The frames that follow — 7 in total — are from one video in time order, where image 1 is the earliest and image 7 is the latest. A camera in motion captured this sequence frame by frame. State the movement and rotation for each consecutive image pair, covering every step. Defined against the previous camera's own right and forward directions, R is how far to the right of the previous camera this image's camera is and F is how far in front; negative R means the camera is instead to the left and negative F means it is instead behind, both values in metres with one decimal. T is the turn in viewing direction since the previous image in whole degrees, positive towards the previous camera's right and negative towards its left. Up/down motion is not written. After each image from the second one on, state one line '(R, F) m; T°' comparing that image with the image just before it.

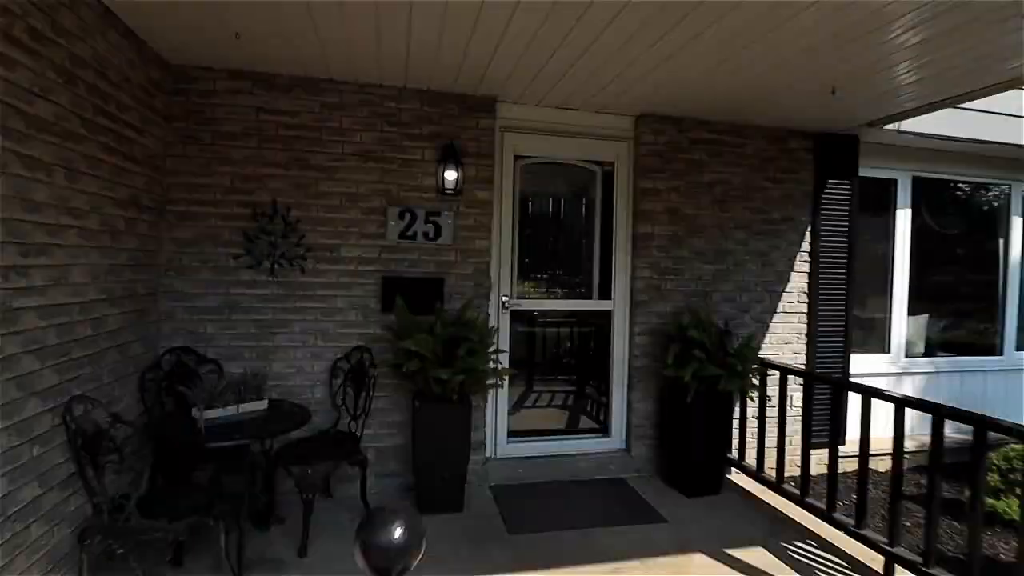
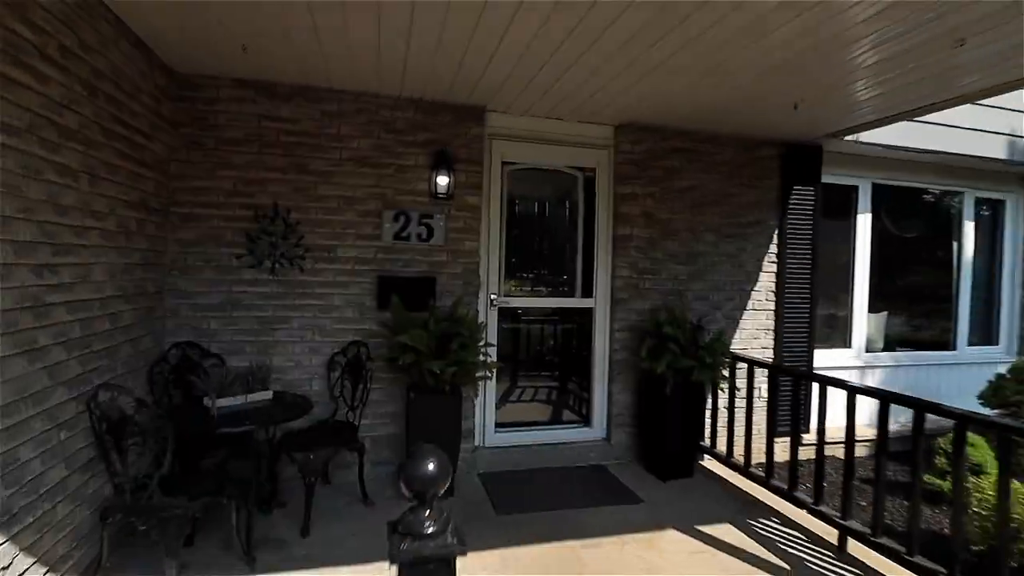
(0.0, -0.2) m; +2°
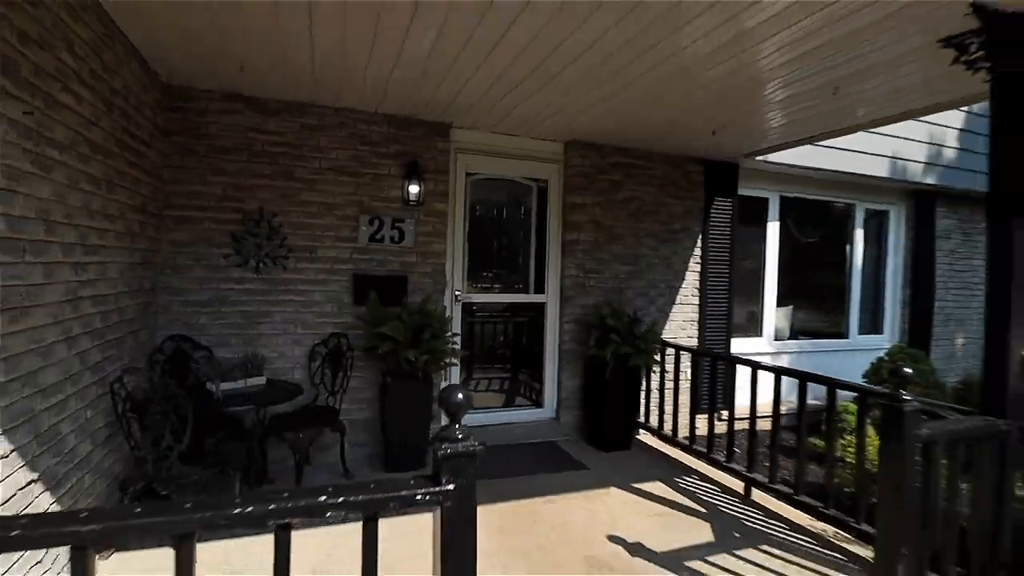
(-0.1, -0.4) m; +6°
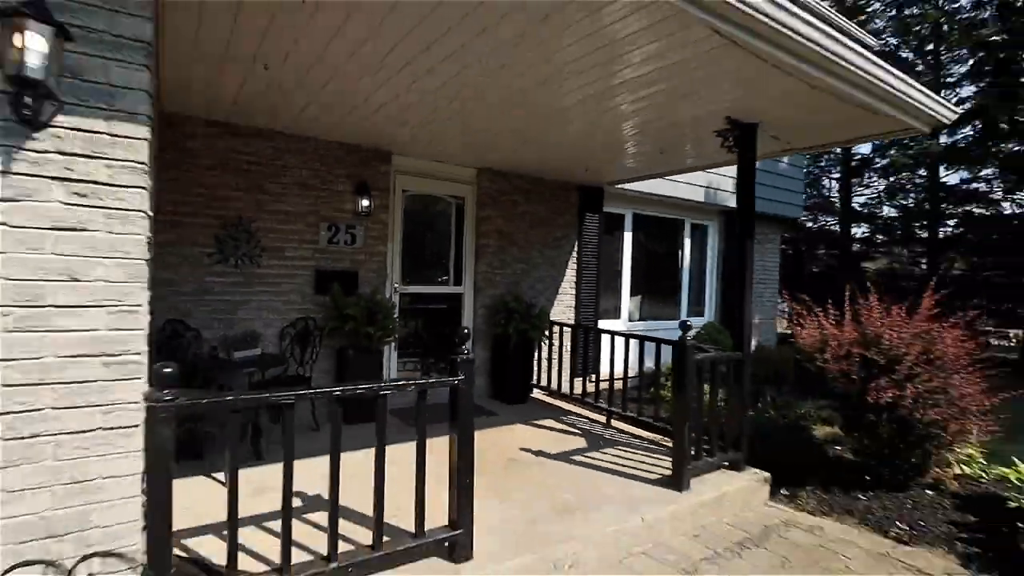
(-0.4, -1.0) m; +14°
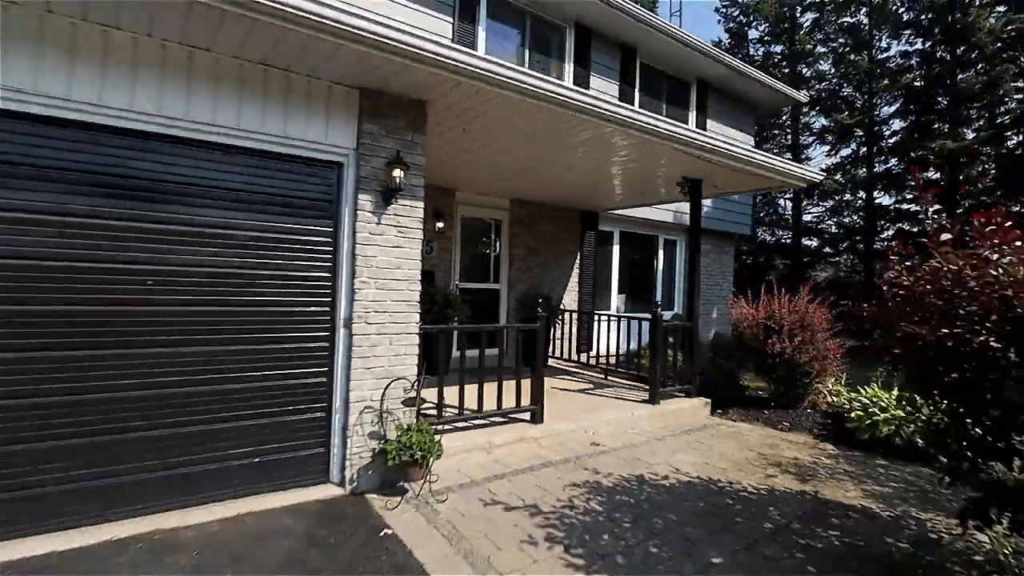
(-0.6, -1.8) m; +2°
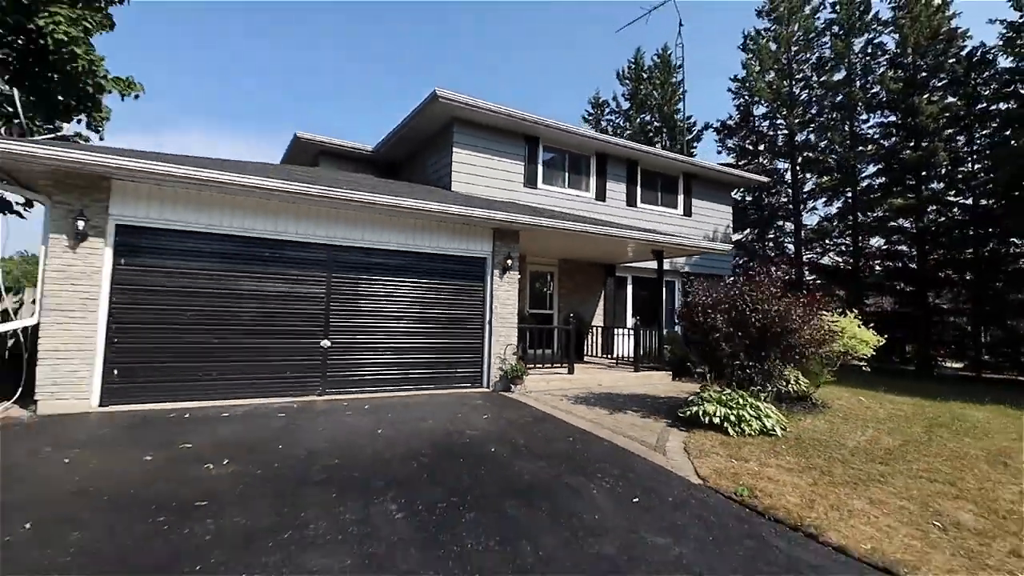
(+0.2, -4.3) m; -6°
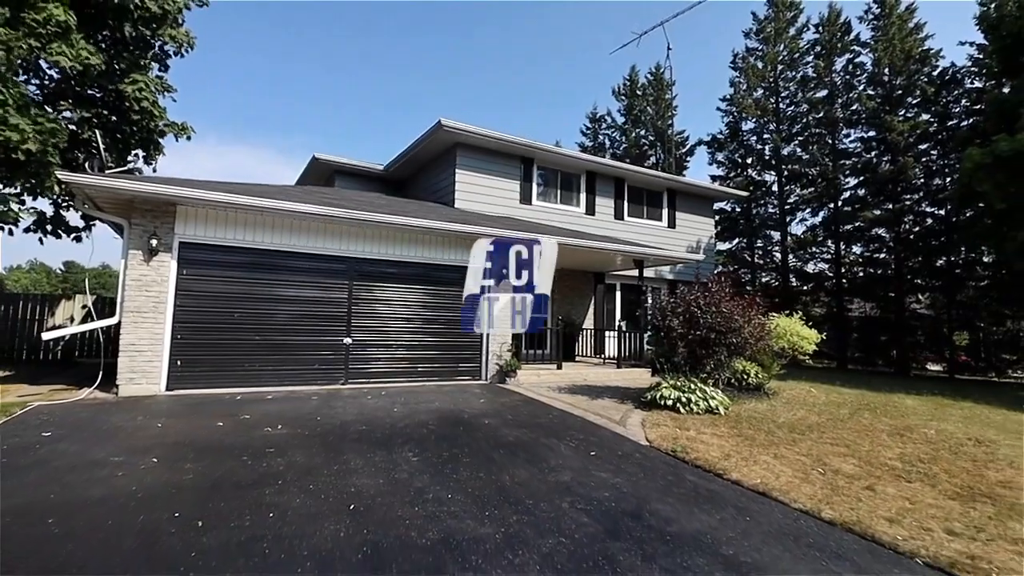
(+0.2, -1.2) m; -1°
